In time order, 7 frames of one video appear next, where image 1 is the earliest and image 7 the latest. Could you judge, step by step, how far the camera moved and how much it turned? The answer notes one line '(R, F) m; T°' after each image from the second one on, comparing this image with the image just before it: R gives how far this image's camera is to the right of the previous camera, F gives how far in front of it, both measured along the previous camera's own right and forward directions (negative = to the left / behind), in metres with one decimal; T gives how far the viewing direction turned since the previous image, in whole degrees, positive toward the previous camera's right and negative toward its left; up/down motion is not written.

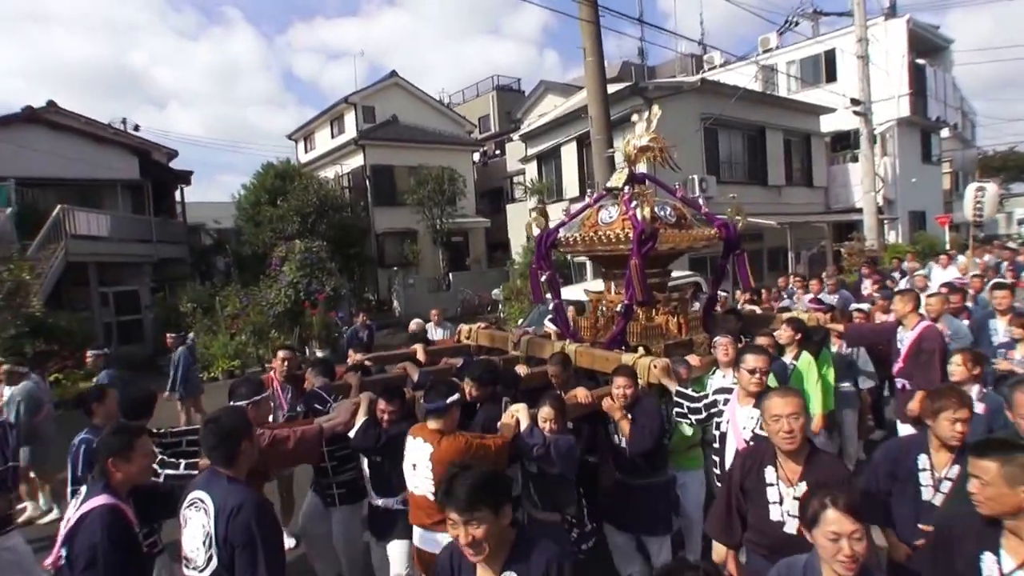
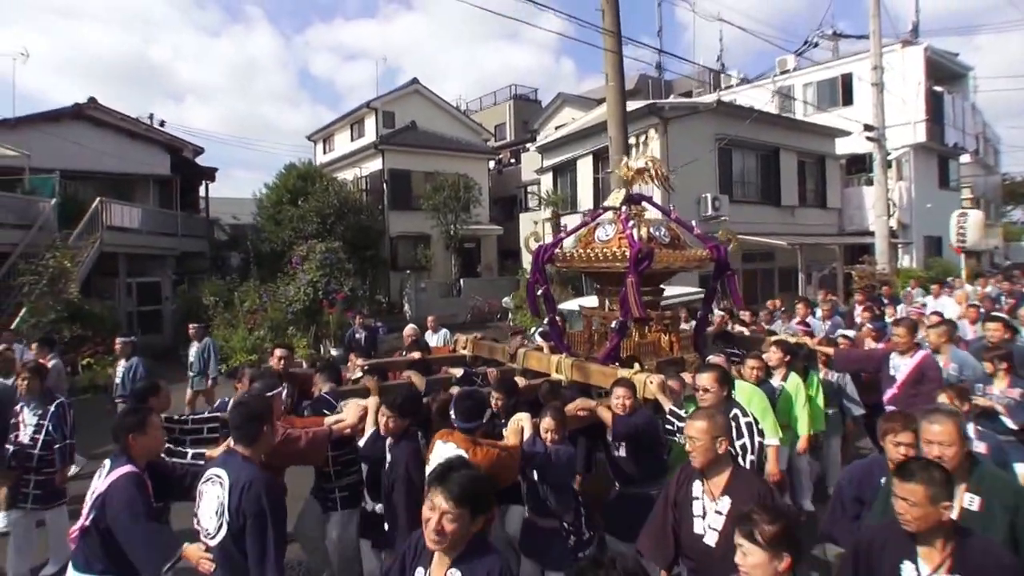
(+0.1, -0.2) m; -1°
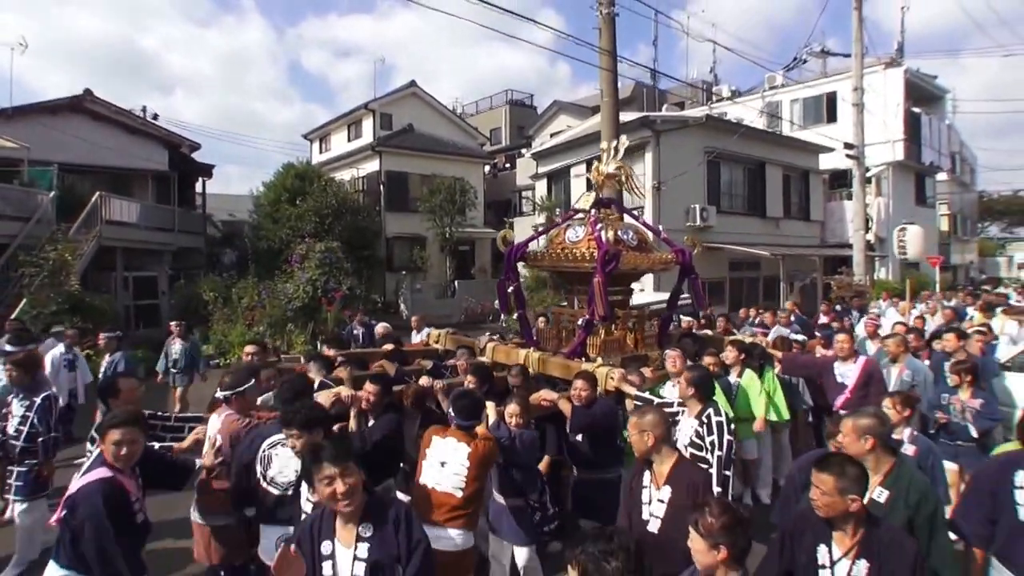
(-0.2, -0.5) m; +1°
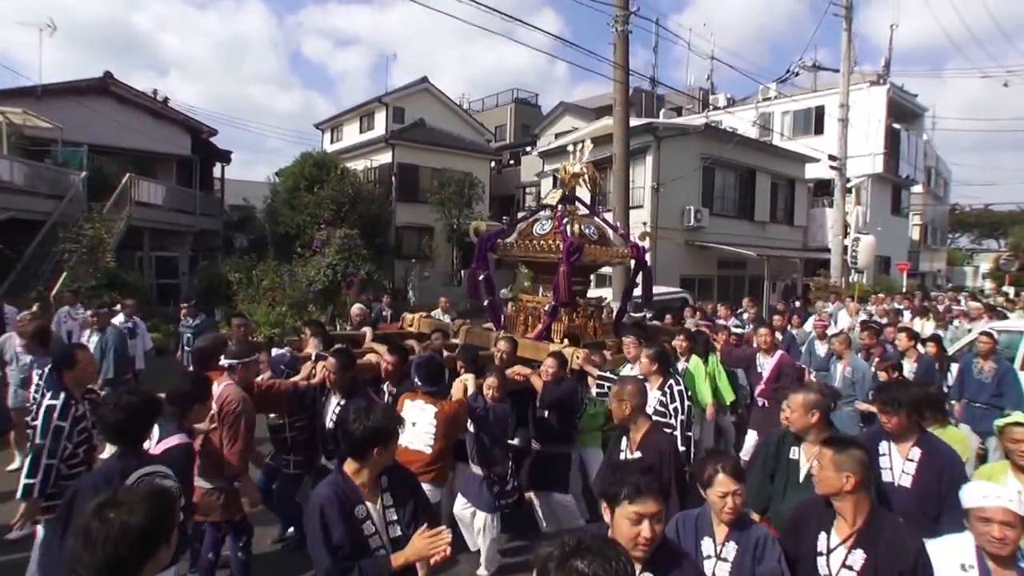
(-0.5, -1.1) m; +1°
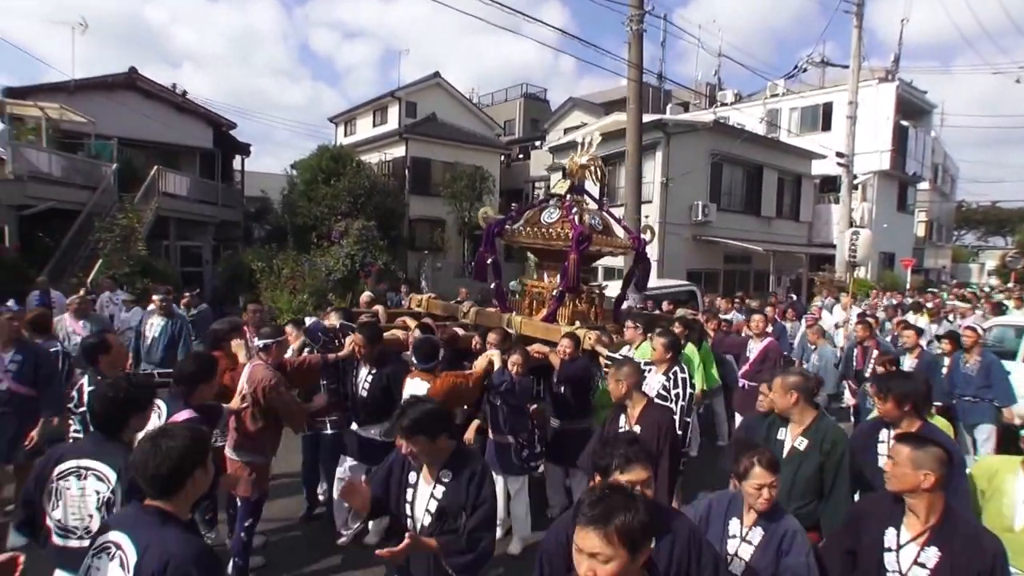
(-0.1, -0.4) m; 0°
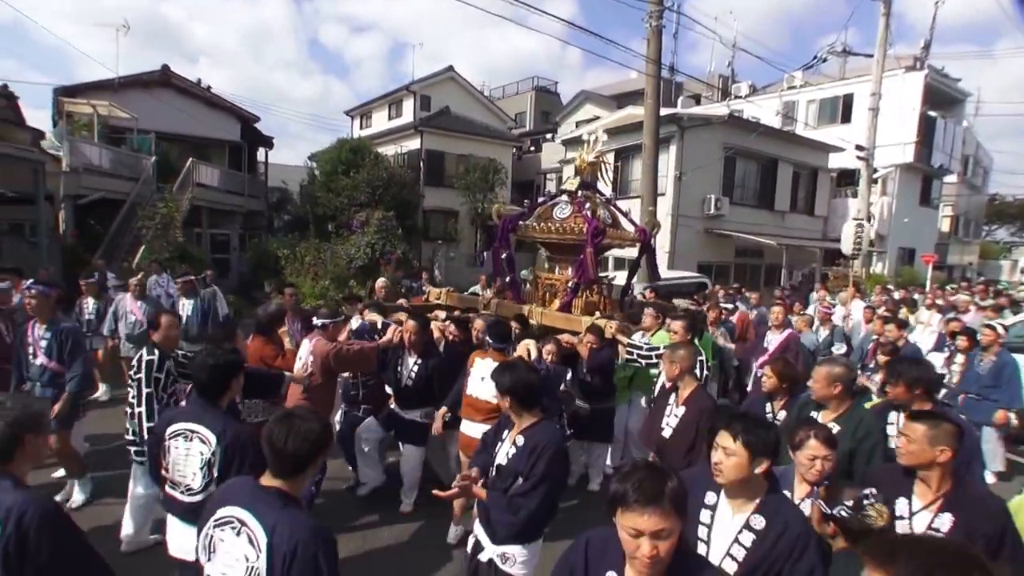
(0.0, -0.2) m; -1°
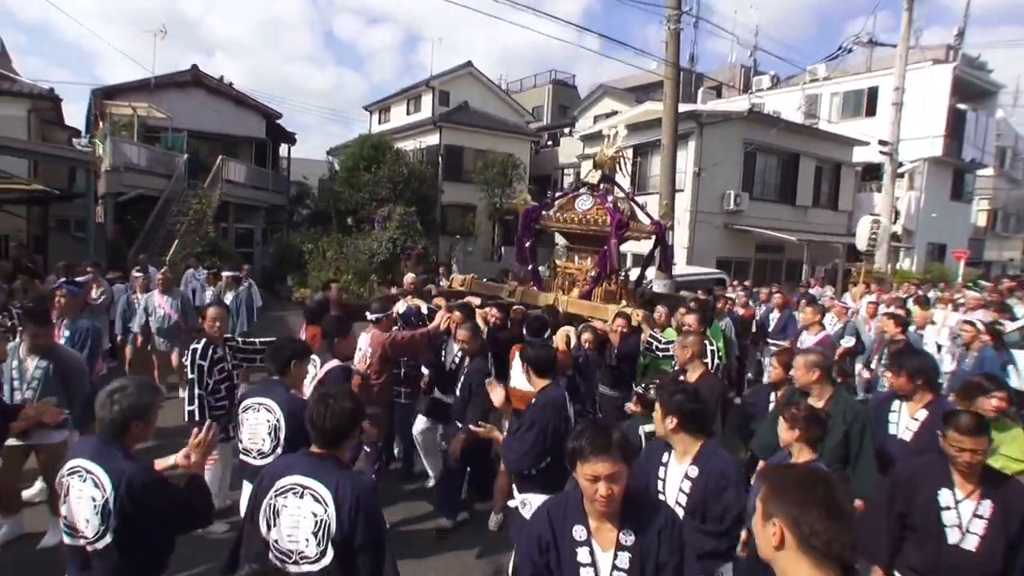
(0.0, -0.1) m; -1°
